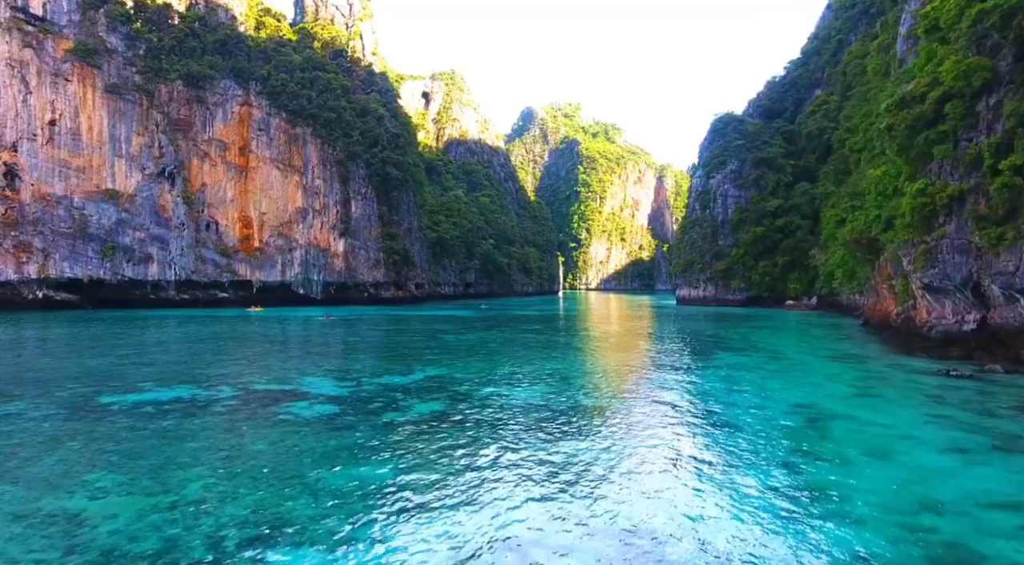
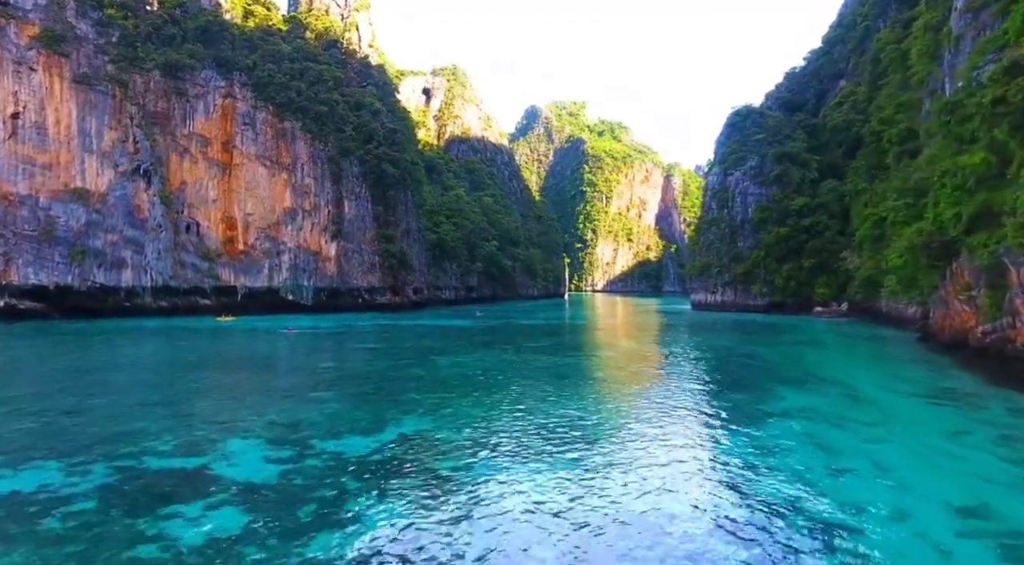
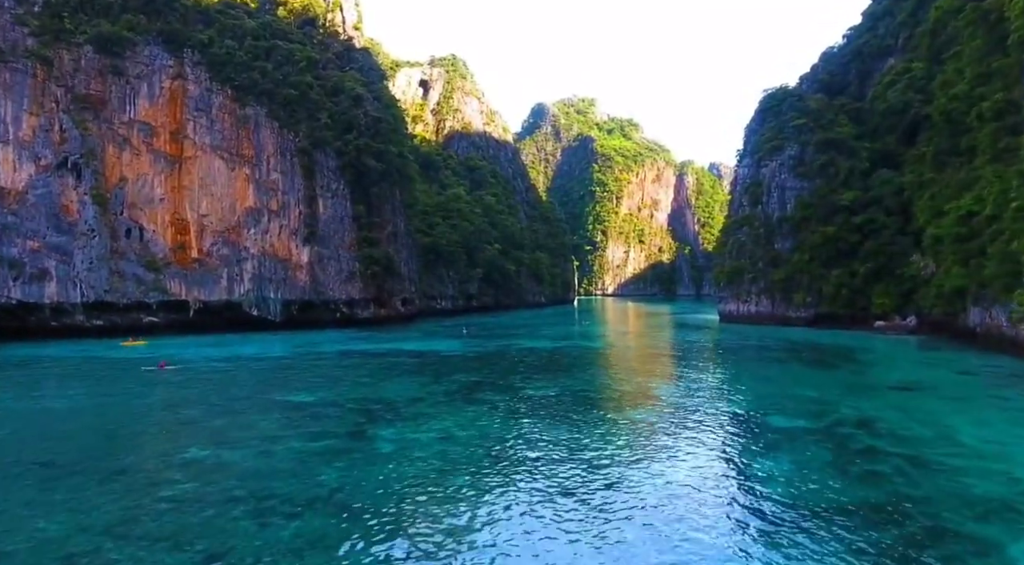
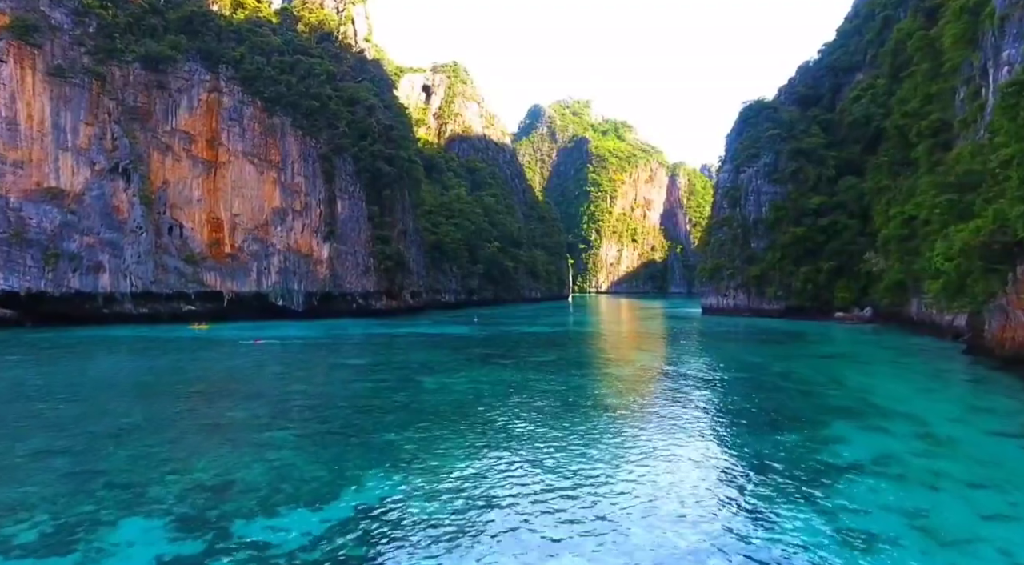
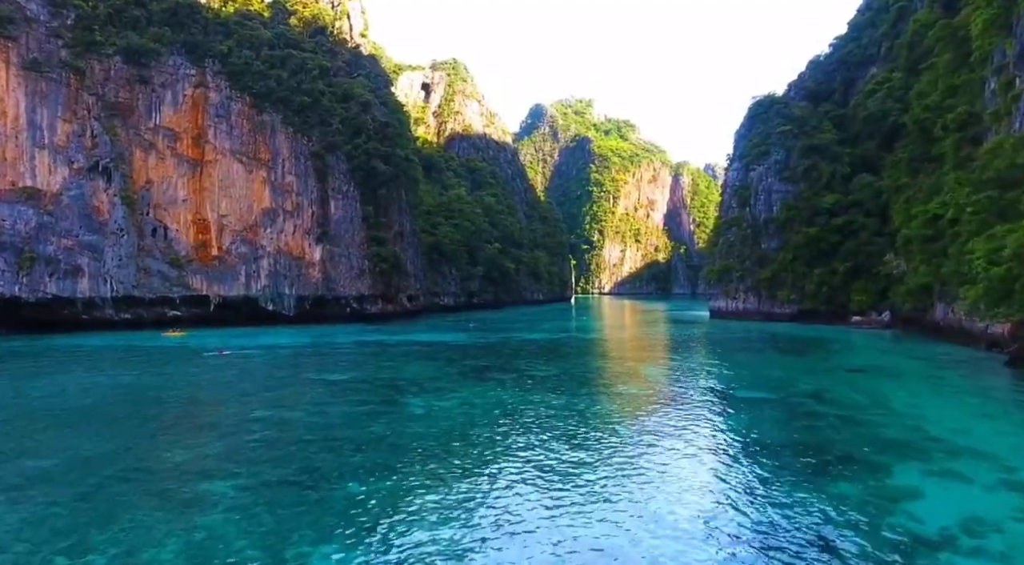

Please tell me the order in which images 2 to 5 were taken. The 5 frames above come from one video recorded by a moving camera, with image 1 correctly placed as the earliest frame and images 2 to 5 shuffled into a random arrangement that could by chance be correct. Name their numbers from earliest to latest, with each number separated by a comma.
2, 4, 5, 3
